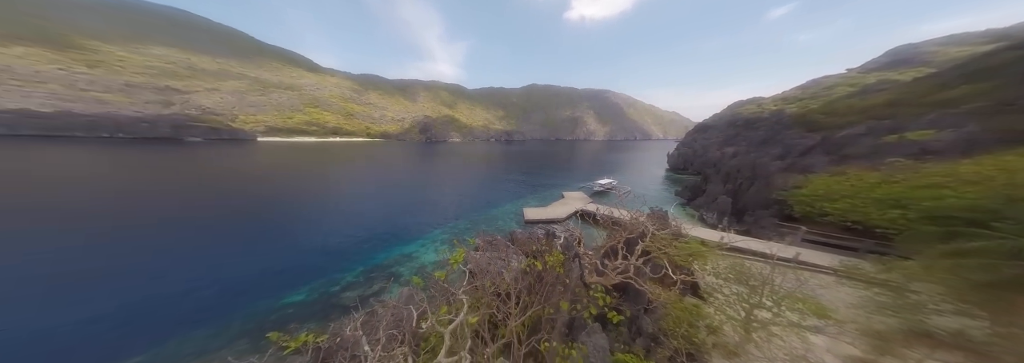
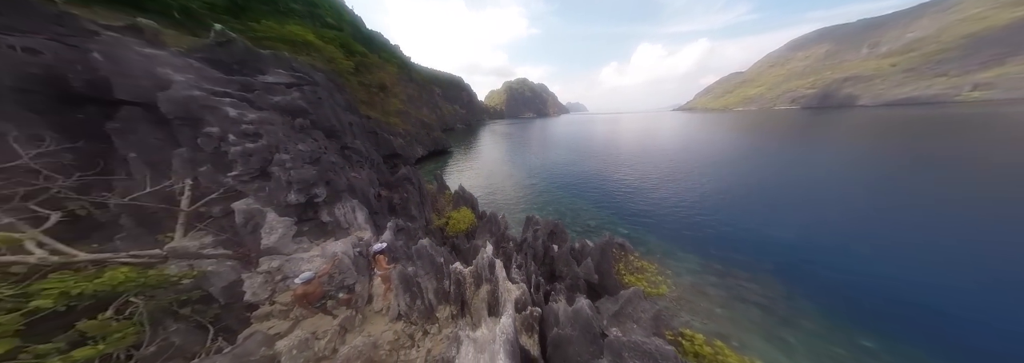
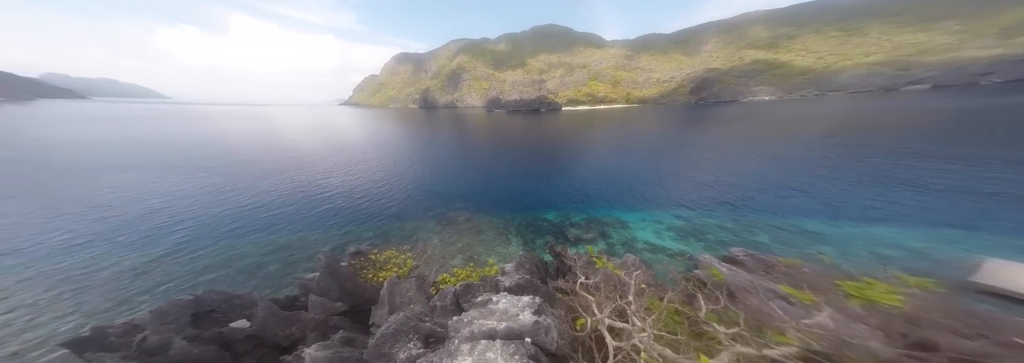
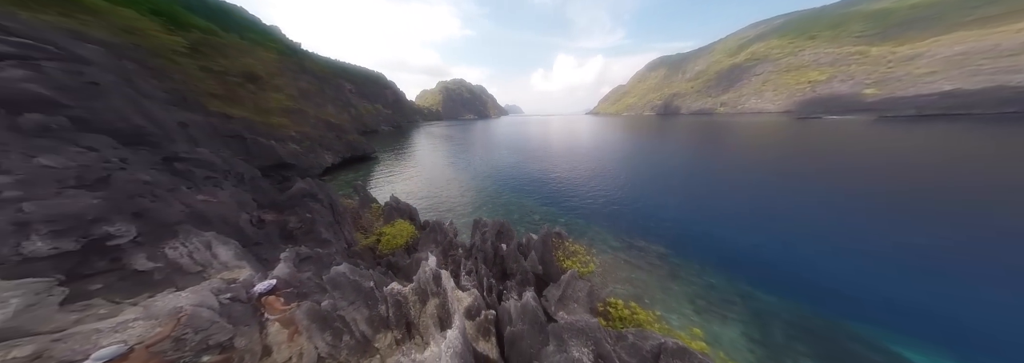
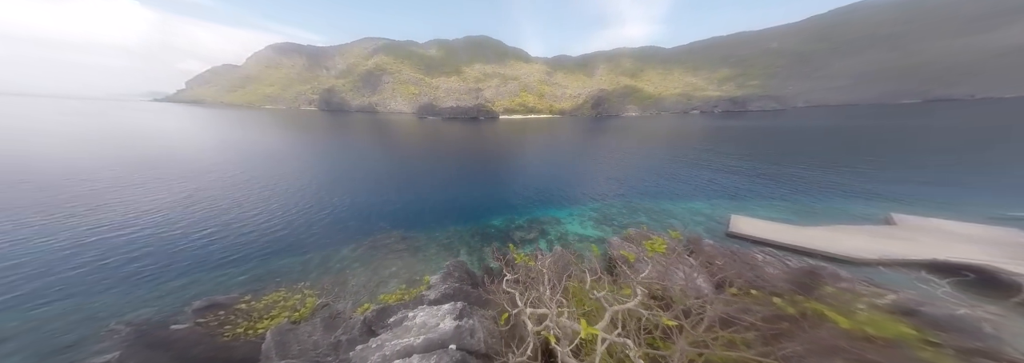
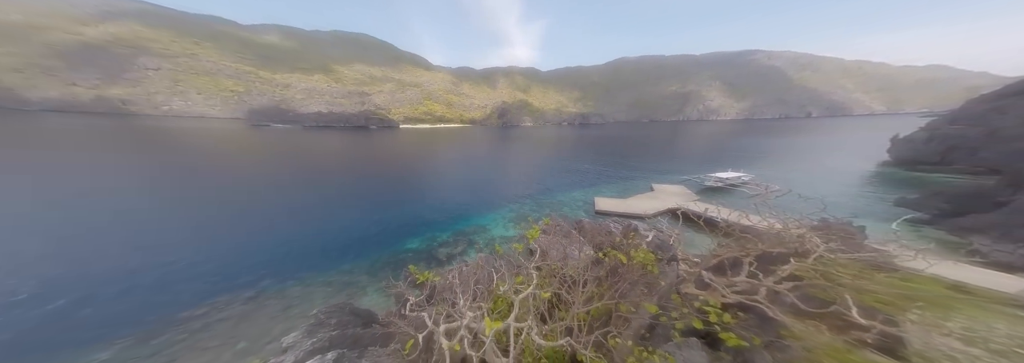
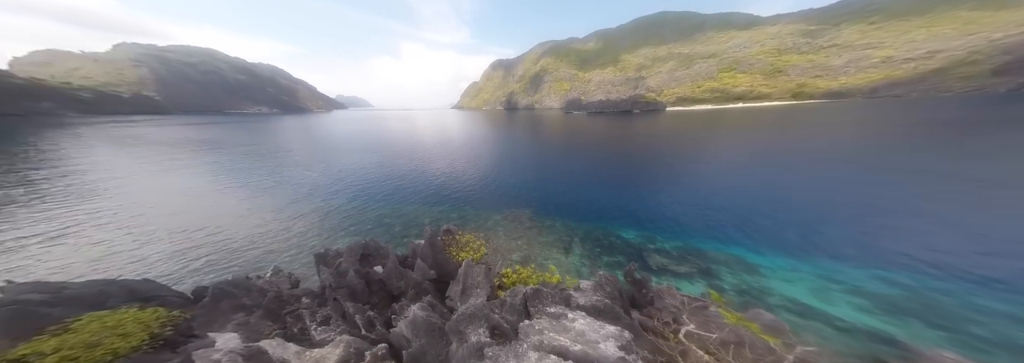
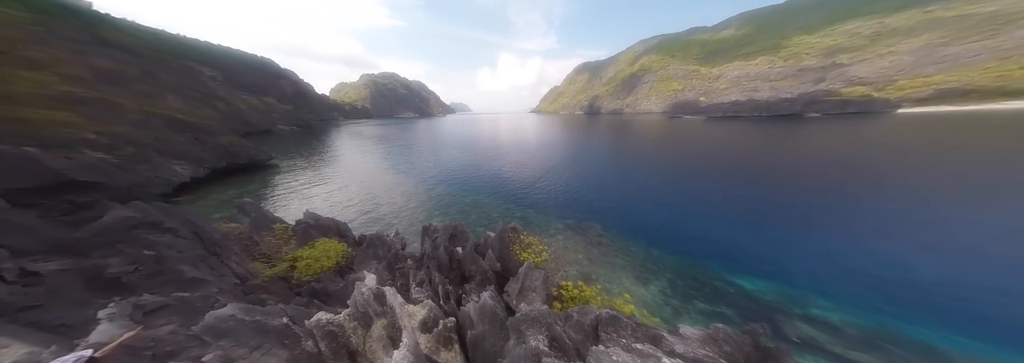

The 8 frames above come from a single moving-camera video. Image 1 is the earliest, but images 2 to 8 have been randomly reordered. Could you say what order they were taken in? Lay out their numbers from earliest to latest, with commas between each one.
6, 5, 3, 7, 8, 4, 2
